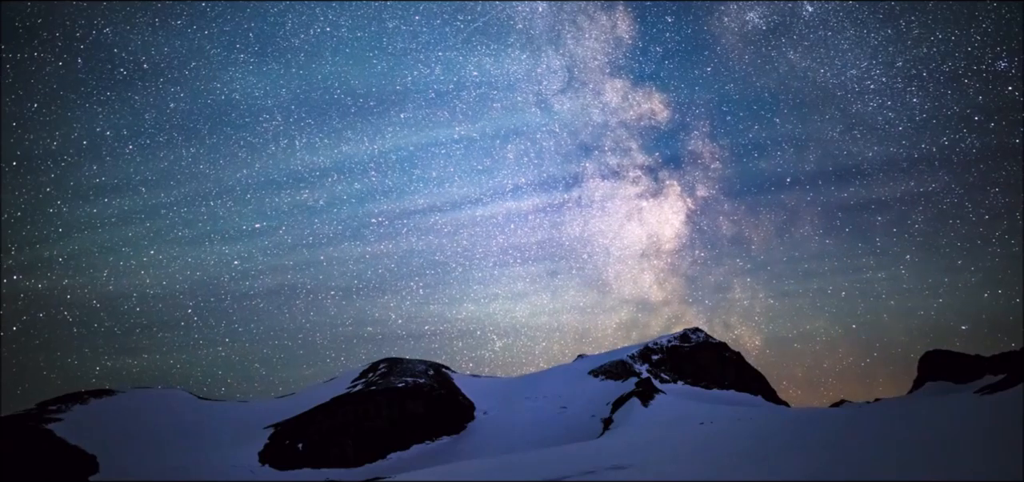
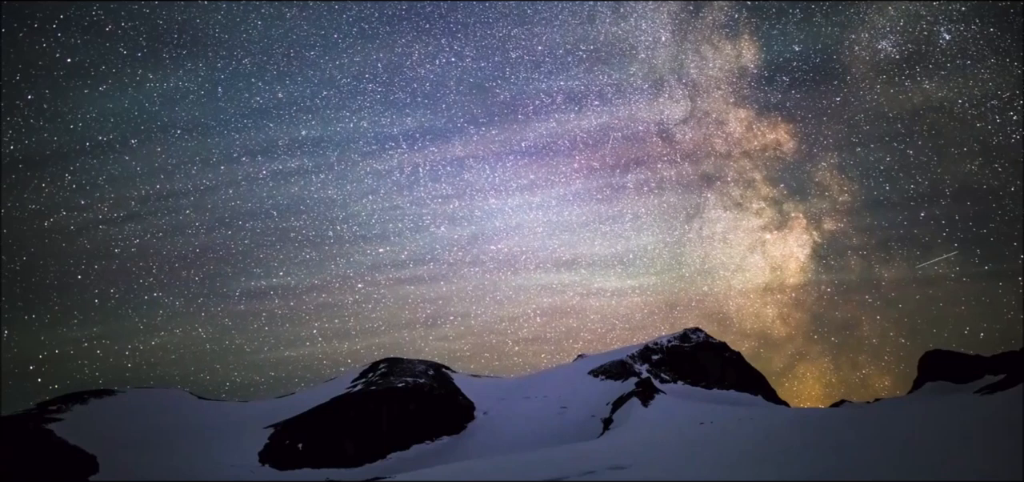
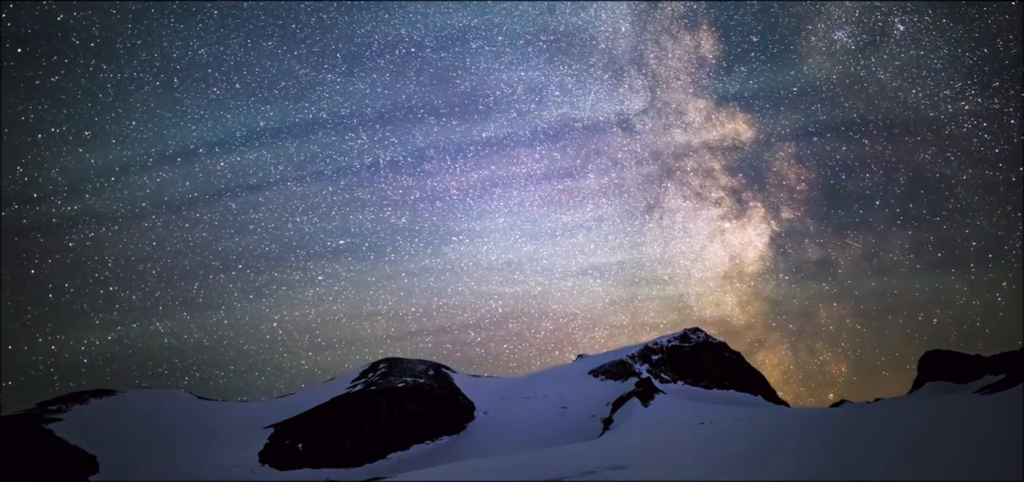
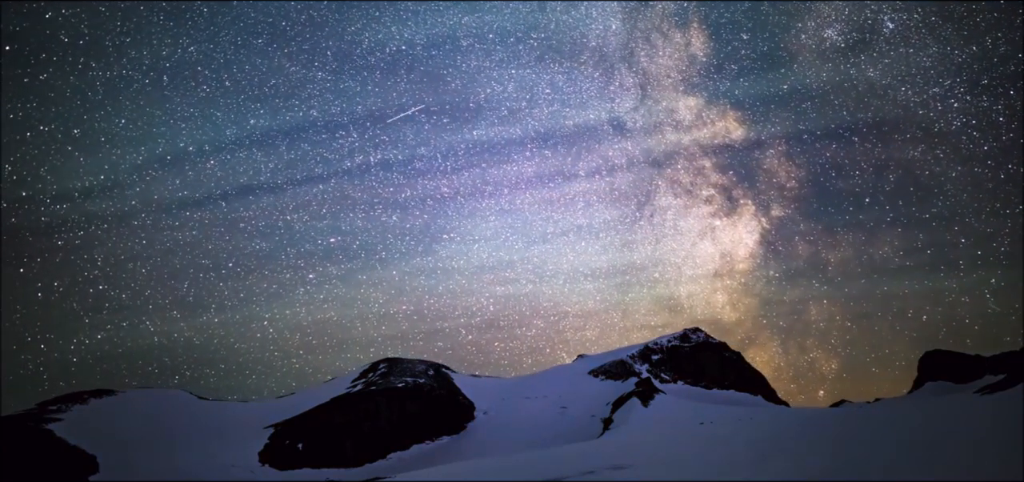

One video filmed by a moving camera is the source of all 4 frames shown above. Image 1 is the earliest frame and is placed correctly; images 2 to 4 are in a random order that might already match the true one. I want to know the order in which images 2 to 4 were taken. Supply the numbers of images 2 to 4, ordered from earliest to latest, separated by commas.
4, 3, 2
